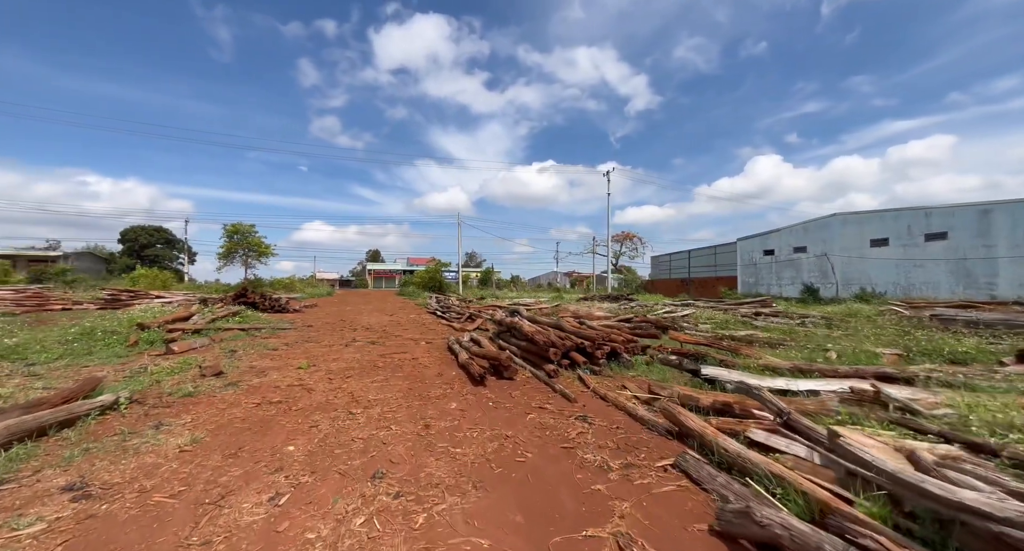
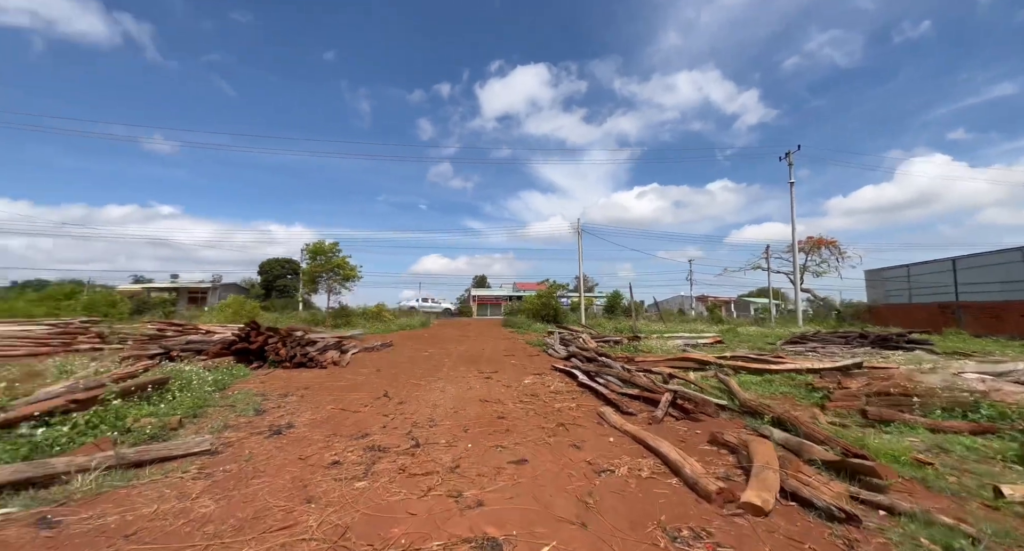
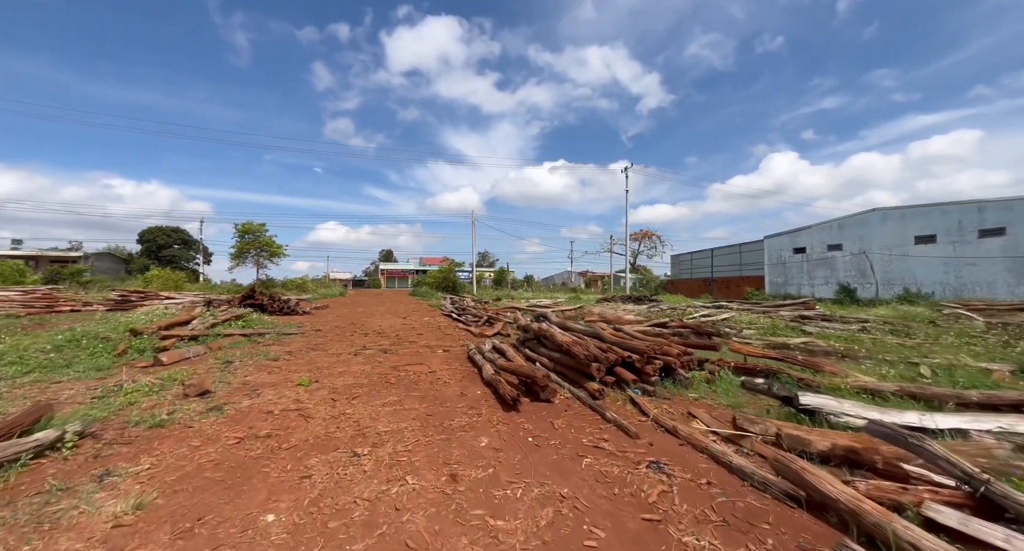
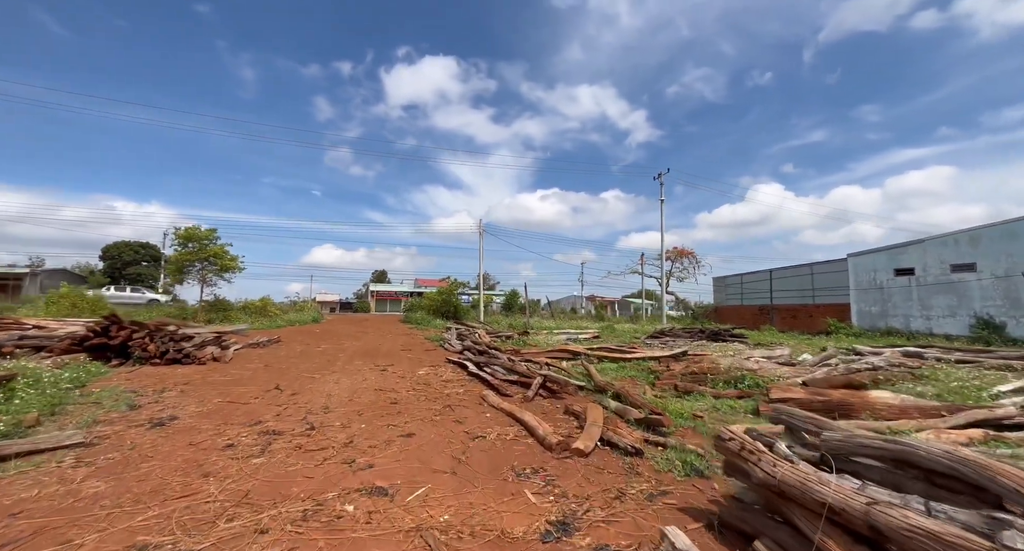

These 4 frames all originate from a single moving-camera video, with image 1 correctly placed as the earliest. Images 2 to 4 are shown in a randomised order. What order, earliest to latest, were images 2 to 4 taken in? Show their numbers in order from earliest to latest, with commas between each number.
3, 4, 2
